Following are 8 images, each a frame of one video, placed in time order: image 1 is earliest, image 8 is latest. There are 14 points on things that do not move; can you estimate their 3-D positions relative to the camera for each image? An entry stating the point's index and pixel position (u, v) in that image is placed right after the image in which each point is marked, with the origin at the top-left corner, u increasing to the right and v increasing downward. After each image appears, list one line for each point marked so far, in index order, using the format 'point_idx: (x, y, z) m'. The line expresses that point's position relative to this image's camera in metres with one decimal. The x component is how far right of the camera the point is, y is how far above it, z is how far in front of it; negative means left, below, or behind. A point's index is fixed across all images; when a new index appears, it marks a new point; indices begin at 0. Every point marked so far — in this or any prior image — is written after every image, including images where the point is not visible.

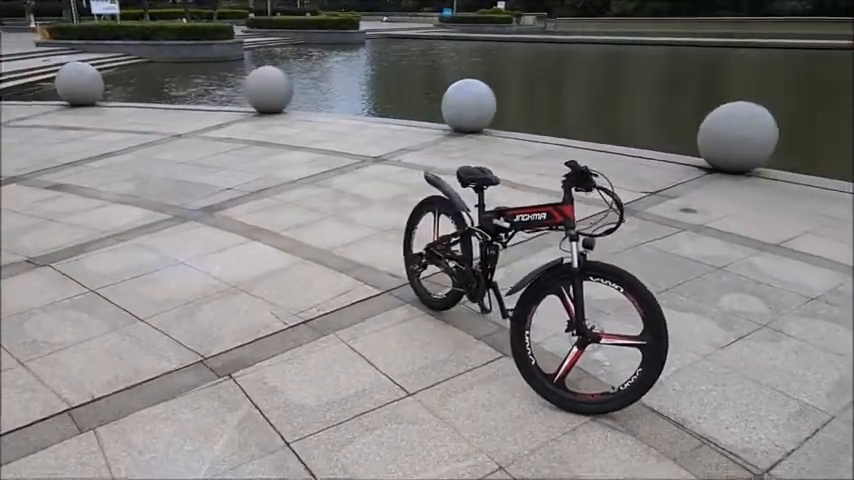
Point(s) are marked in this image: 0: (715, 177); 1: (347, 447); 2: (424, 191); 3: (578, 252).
0: (+3.6, +0.8, +7.6) m
1: (-0.3, -0.9, +2.7) m
2: (-0.1, +0.5, +6.6) m
3: (+0.7, -0.1, +2.9) m
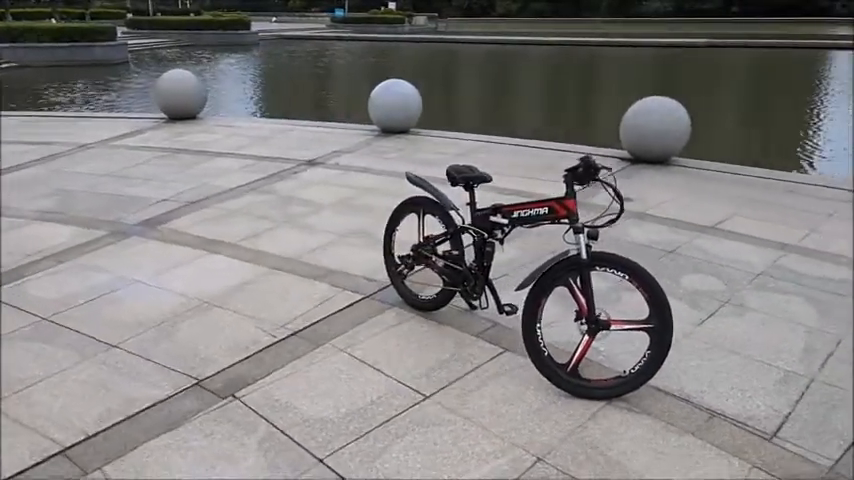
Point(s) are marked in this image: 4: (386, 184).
0: (+2.8, +1.0, +8.1) m
1: (-0.2, -0.9, +2.6) m
2: (-0.6, +0.5, +6.6) m
3: (+0.8, 0.0, +3.0) m
4: (-0.5, +0.6, +6.8) m
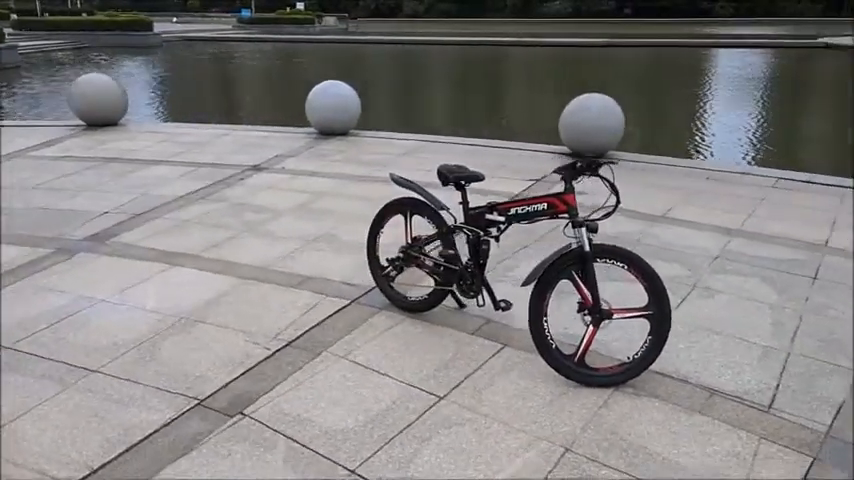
0: (+2.1, +1.1, +8.4) m
1: (0.0, -0.9, +2.6) m
2: (-1.1, +0.5, +6.4) m
3: (+0.8, 0.0, +3.1) m
4: (-1.0, +0.6, +6.7) m
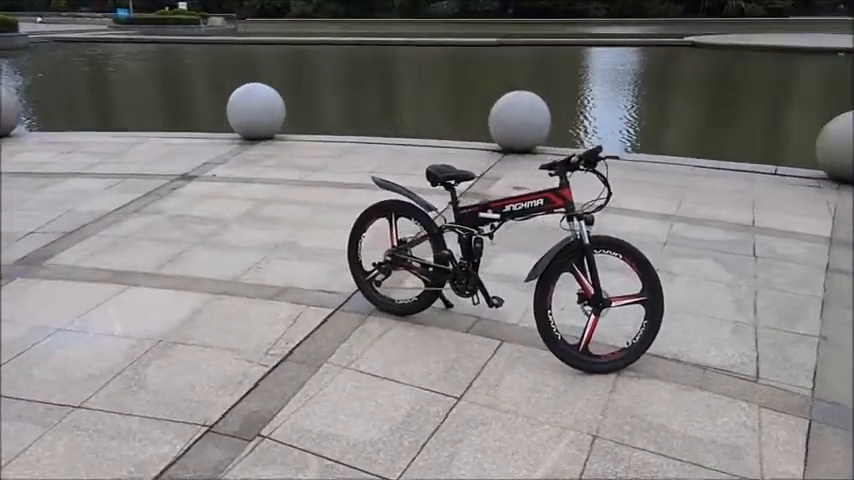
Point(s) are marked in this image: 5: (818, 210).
0: (+1.2, +1.2, +8.6) m
1: (+0.1, -0.9, +2.6) m
2: (-1.6, +0.4, +6.2) m
3: (+0.8, +0.1, +3.2) m
4: (-1.5, +0.5, +6.5) m
5: (+4.0, +0.3, +6.3) m
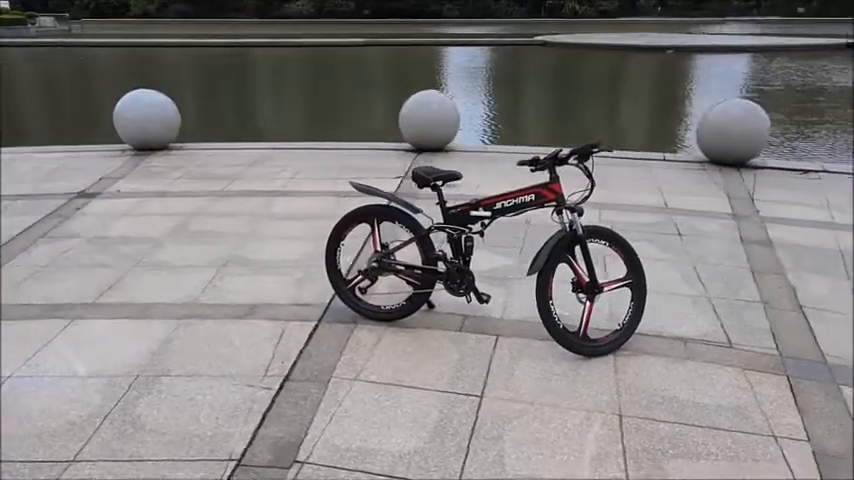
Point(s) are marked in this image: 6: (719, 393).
0: (0.0, +1.2, +8.7) m
1: (+0.3, -0.9, +2.6) m
2: (-2.2, +0.2, +5.8) m
3: (+0.8, +0.1, +3.4) m
4: (-2.2, +0.3, +6.1) m
5: (+3.3, +0.6, +7.0) m
6: (+1.5, -0.8, +3.1) m
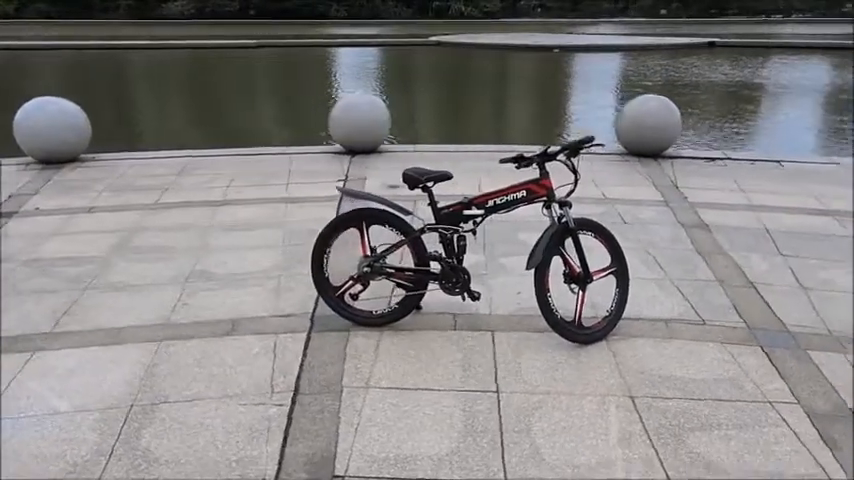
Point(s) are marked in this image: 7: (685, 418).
0: (-1.0, +1.2, +8.6) m
1: (+0.5, -0.9, +2.7) m
2: (-2.5, +0.1, +5.4) m
3: (+0.8, +0.1, +3.5) m
4: (-2.6, +0.2, +5.7) m
5: (+2.6, +0.7, +7.5) m
6: (+1.5, -0.7, +3.3) m
7: (+1.2, -0.8, +2.9) m
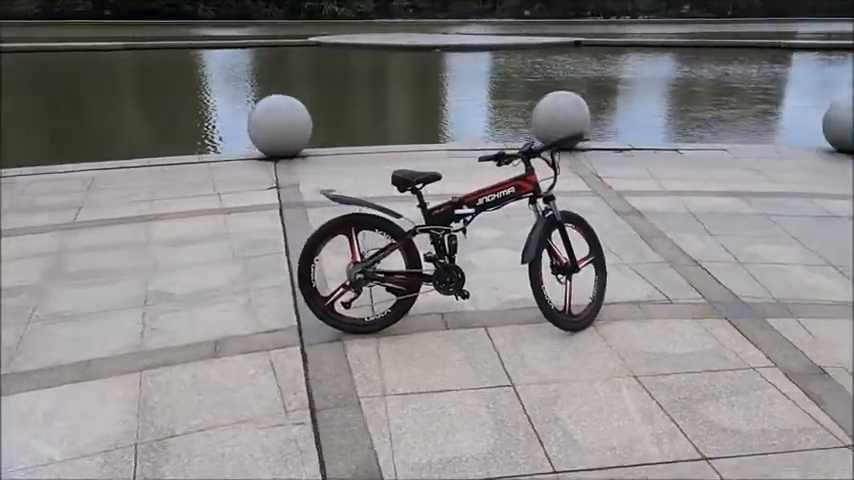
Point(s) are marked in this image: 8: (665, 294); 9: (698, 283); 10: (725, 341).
0: (-2.0, +1.0, +8.3) m
1: (+0.7, -0.9, +2.8) m
2: (-2.9, -0.1, +4.9) m
3: (+0.7, +0.2, +3.6) m
4: (-3.0, 0.0, +5.1) m
5: (+1.7, +0.9, +7.9) m
6: (+1.6, -0.6, +3.6) m
7: (+1.3, -0.8, +3.1) m
8: (+1.7, -0.4, +4.3) m
9: (+2.0, -0.3, +4.5) m
10: (+1.8, -0.6, +3.6) m
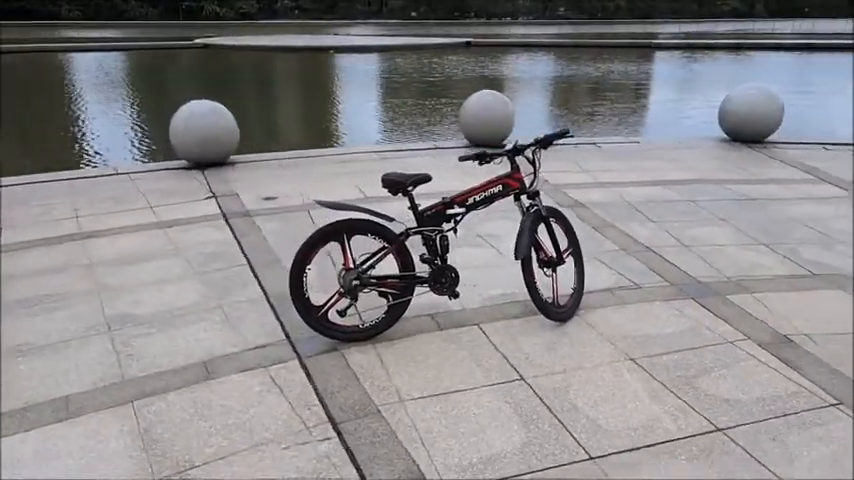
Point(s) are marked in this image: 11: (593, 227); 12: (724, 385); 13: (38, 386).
0: (-2.8, +0.9, +7.9) m
1: (+0.8, -0.9, +2.9) m
2: (-3.1, -0.3, +4.4) m
3: (+0.7, +0.2, +3.7) m
4: (-3.2, -0.2, +4.6) m
5: (+0.9, +0.9, +8.1) m
6: (+1.5, -0.5, +3.8) m
7: (+1.4, -0.7, +3.3) m
8: (+1.5, -0.3, +4.5) m
9: (+1.8, -0.2, +4.7) m
10: (+1.7, -0.5, +3.9) m
11: (+1.5, +0.1, +5.7) m
12: (+1.5, -0.8, +3.2) m
13: (-2.0, -0.7, +3.1) m
